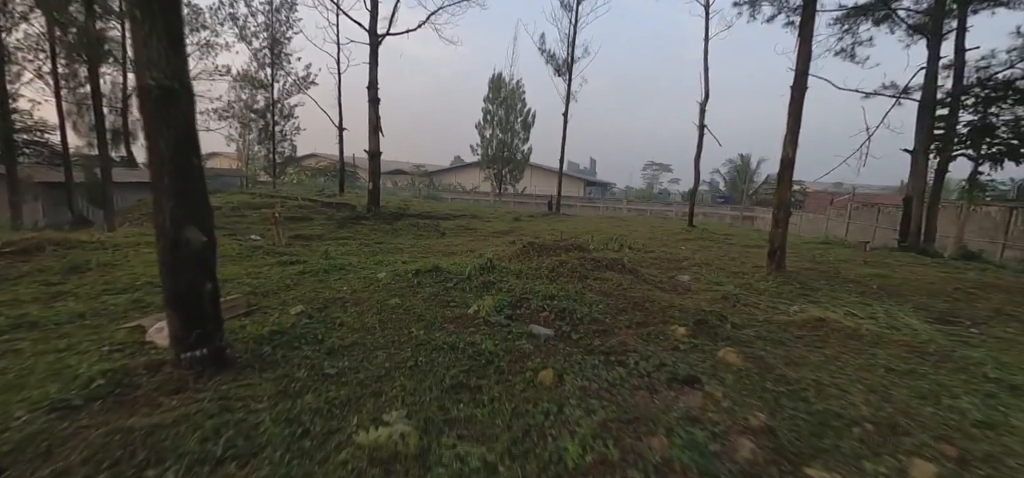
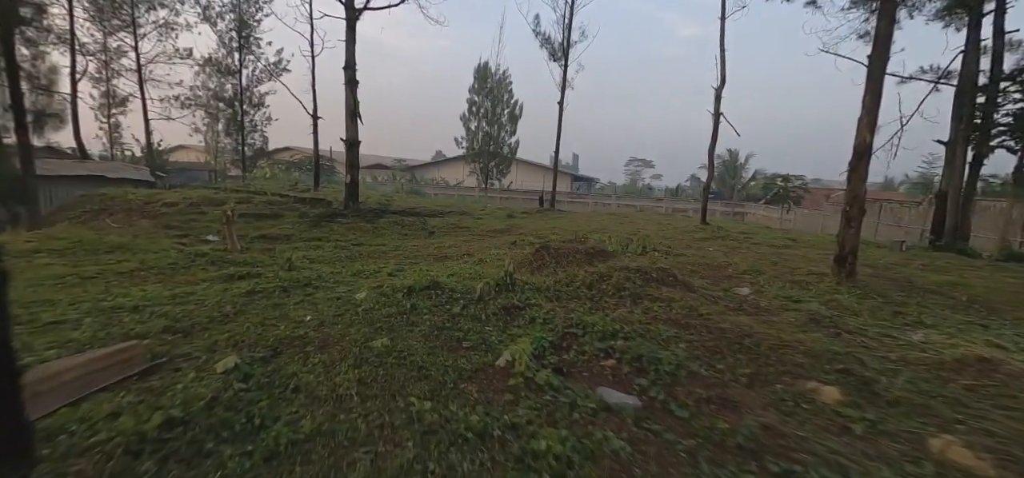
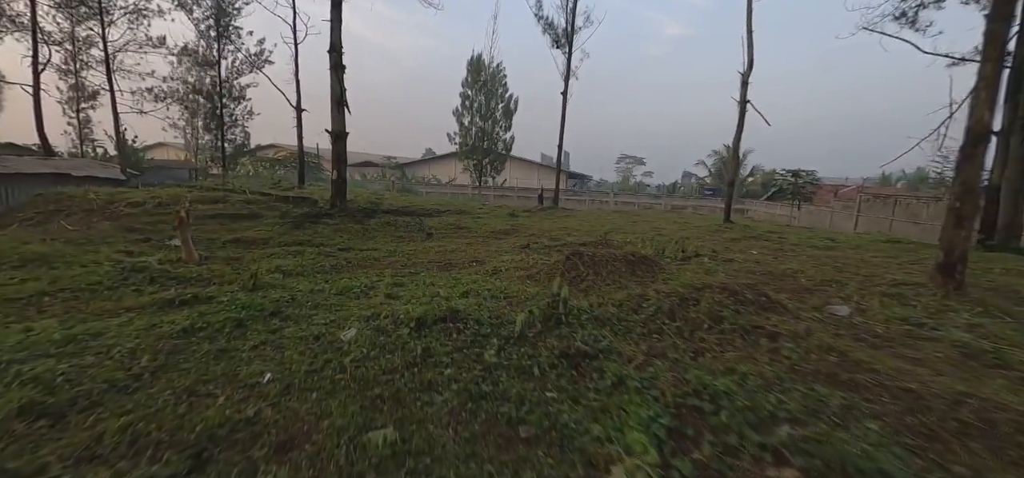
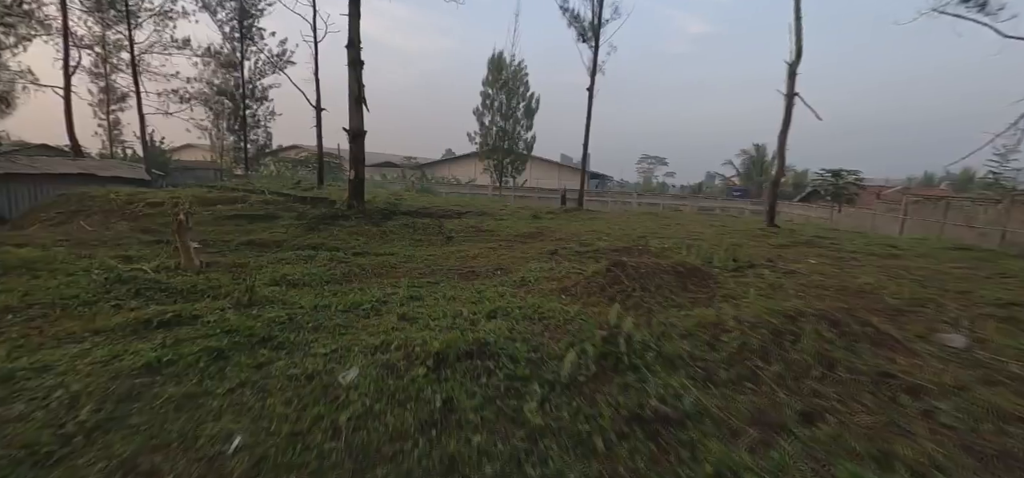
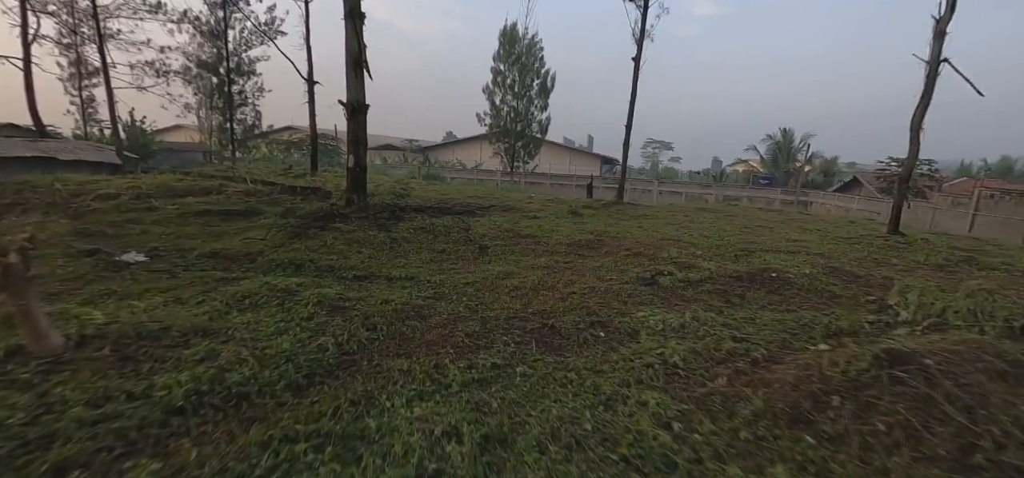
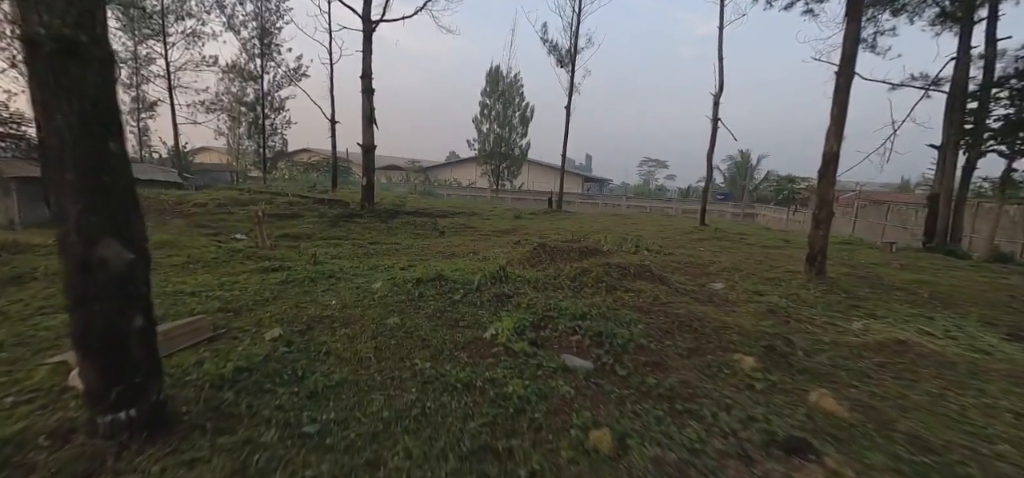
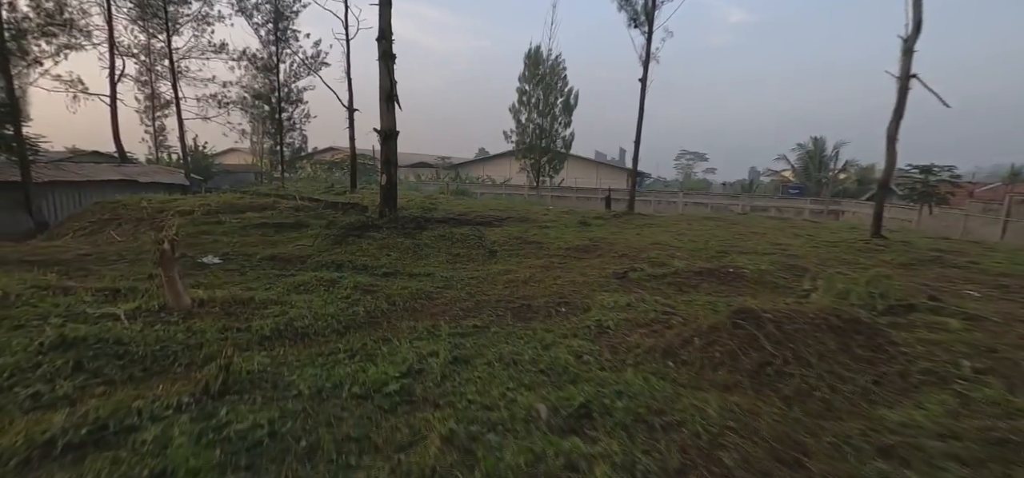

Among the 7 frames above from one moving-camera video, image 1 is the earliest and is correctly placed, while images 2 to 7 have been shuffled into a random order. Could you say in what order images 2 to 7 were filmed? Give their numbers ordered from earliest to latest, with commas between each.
6, 2, 3, 4, 7, 5
